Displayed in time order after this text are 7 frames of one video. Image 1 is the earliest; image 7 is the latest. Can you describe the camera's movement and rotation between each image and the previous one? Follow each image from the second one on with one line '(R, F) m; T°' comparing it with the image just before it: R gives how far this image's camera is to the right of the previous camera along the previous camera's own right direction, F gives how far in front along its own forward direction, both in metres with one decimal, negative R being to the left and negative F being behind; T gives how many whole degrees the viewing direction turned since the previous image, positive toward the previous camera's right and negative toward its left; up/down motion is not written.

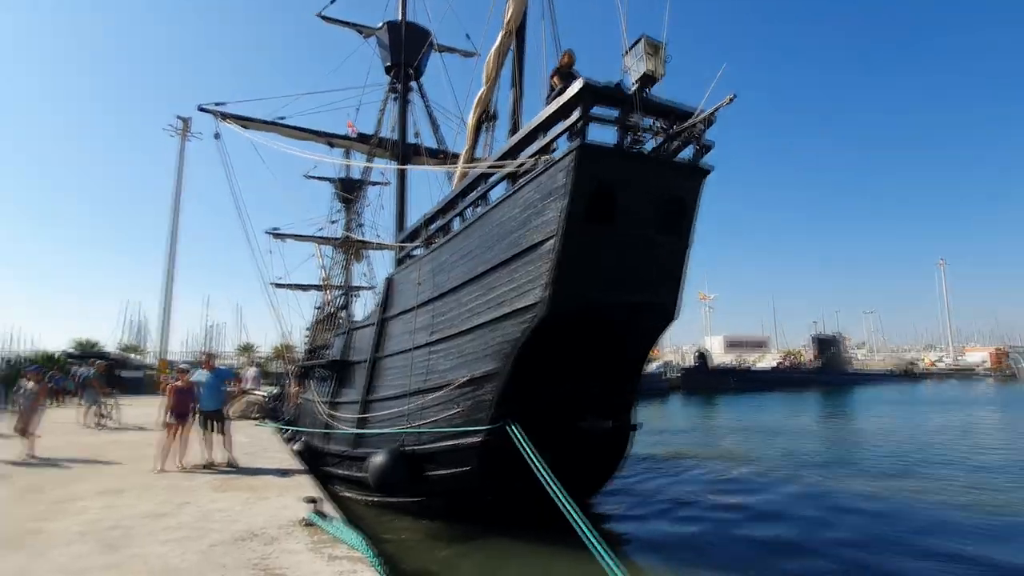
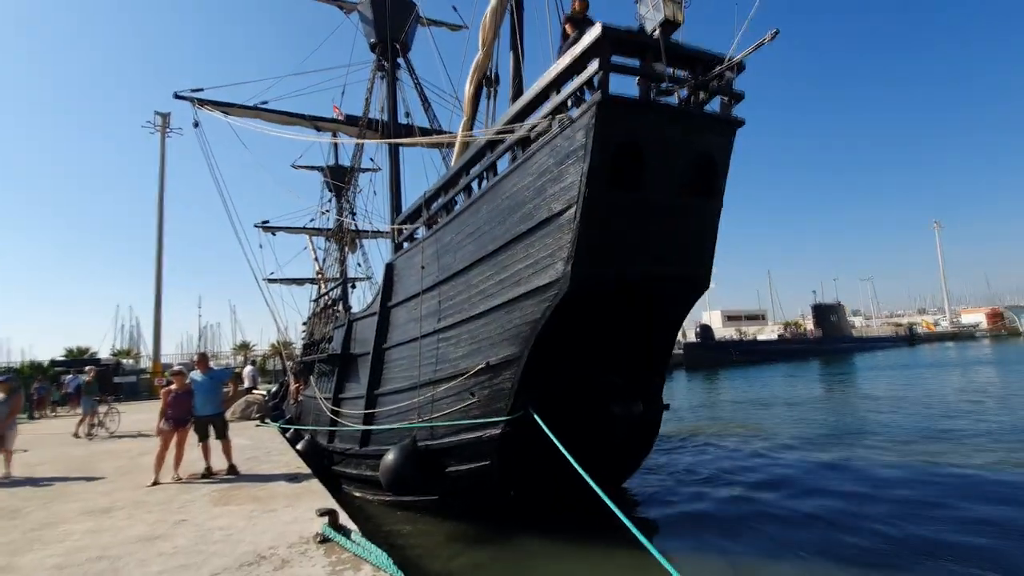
(-0.2, +0.5) m; +1°
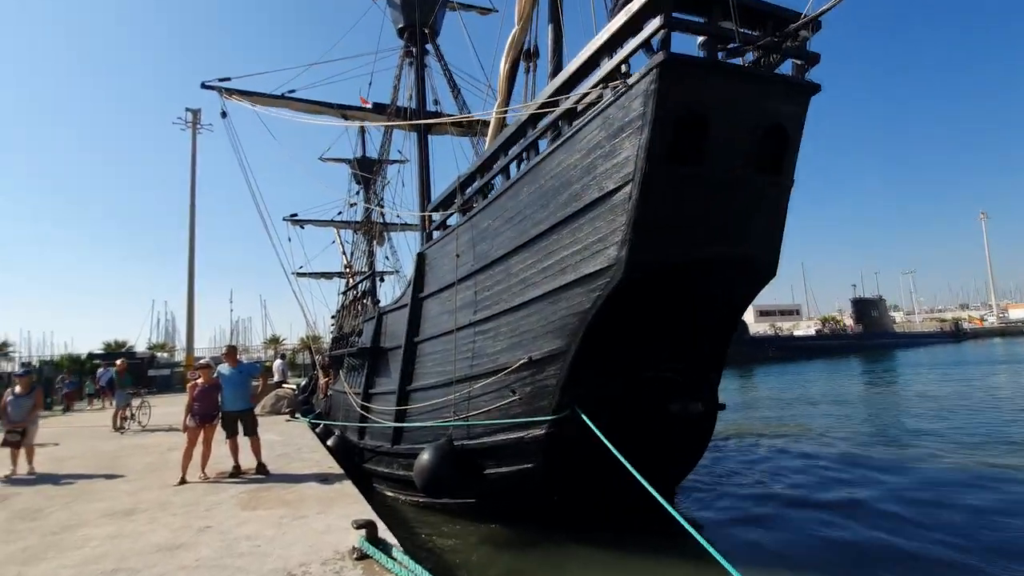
(-0.2, +0.4) m; -3°
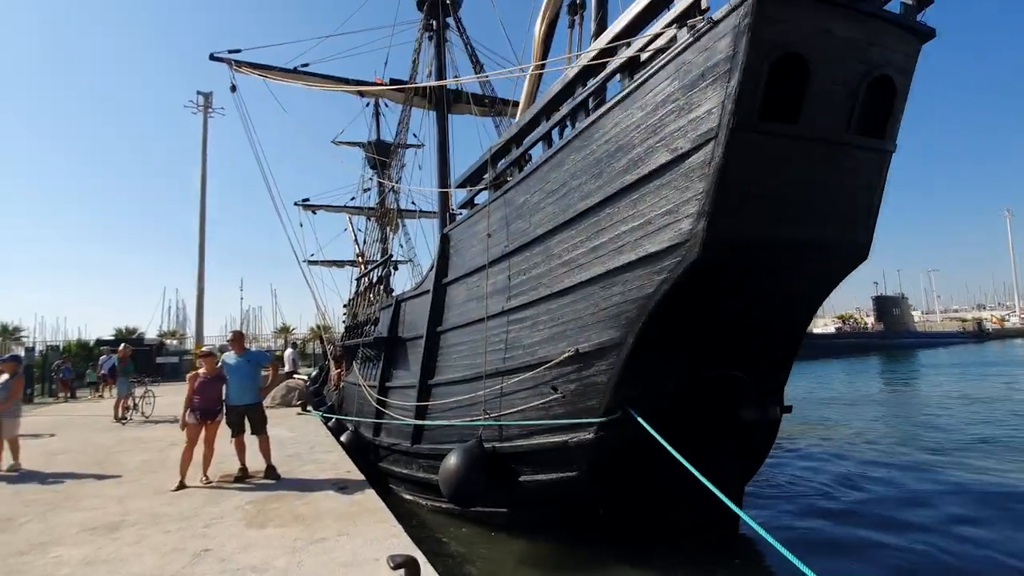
(-0.3, +0.6) m; -1°
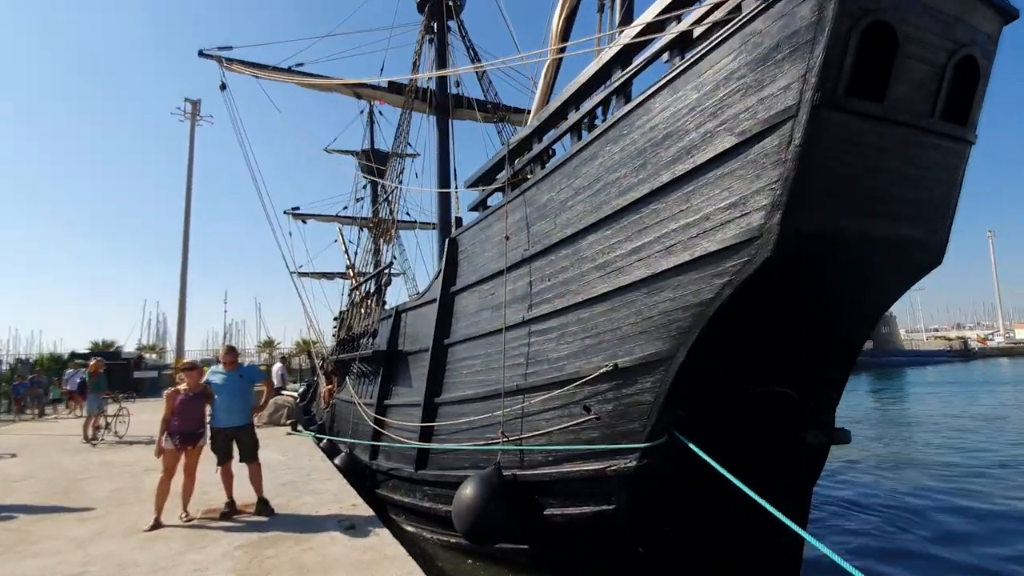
(-0.3, +0.5) m; +1°
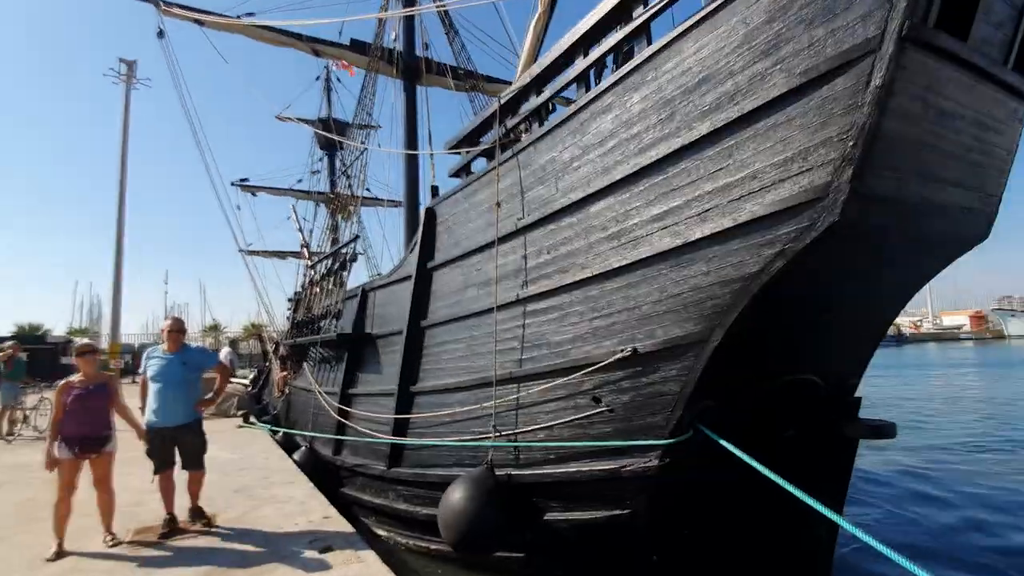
(-0.3, +0.6) m; +5°
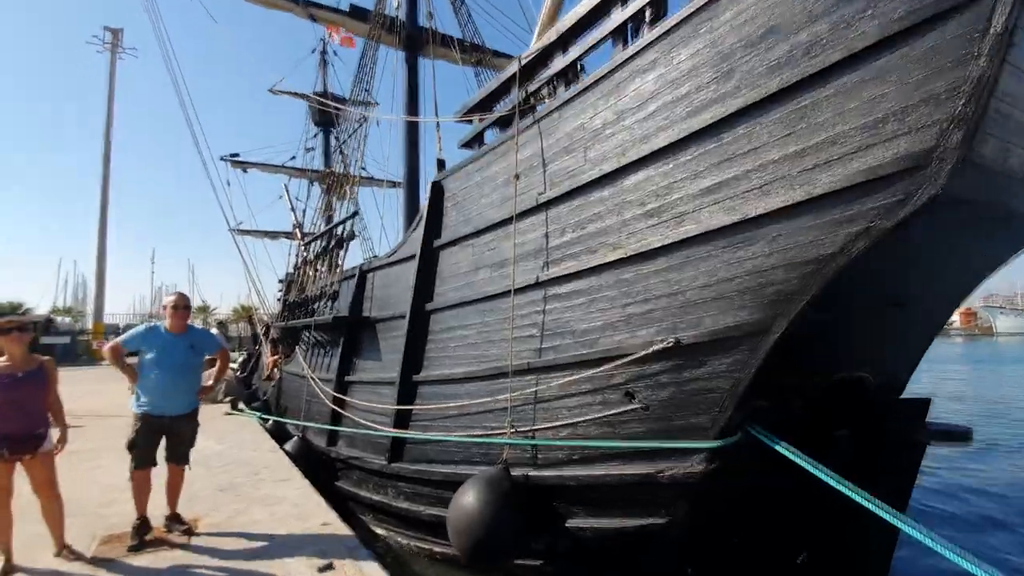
(-0.2, +0.4) m; +1°
